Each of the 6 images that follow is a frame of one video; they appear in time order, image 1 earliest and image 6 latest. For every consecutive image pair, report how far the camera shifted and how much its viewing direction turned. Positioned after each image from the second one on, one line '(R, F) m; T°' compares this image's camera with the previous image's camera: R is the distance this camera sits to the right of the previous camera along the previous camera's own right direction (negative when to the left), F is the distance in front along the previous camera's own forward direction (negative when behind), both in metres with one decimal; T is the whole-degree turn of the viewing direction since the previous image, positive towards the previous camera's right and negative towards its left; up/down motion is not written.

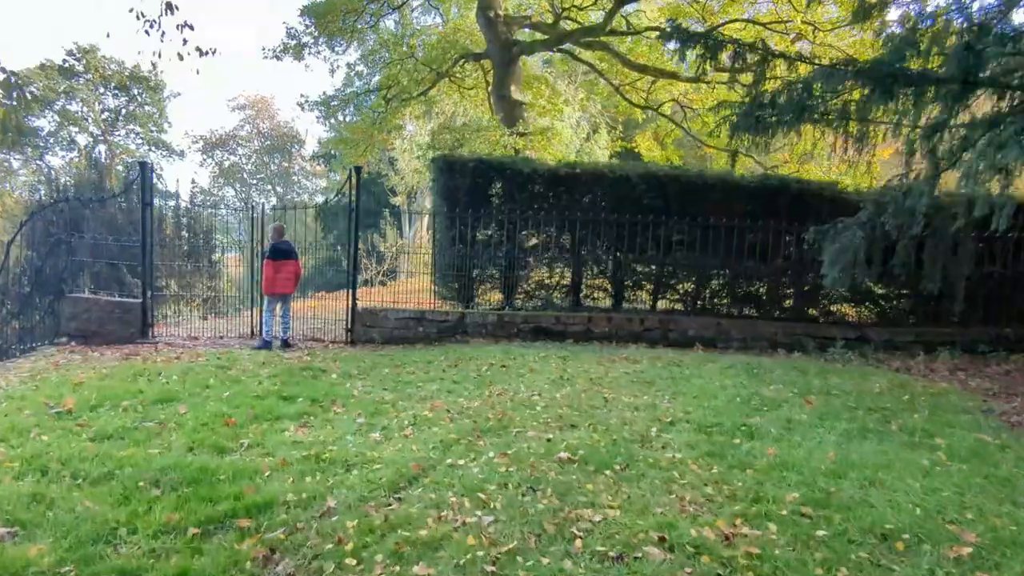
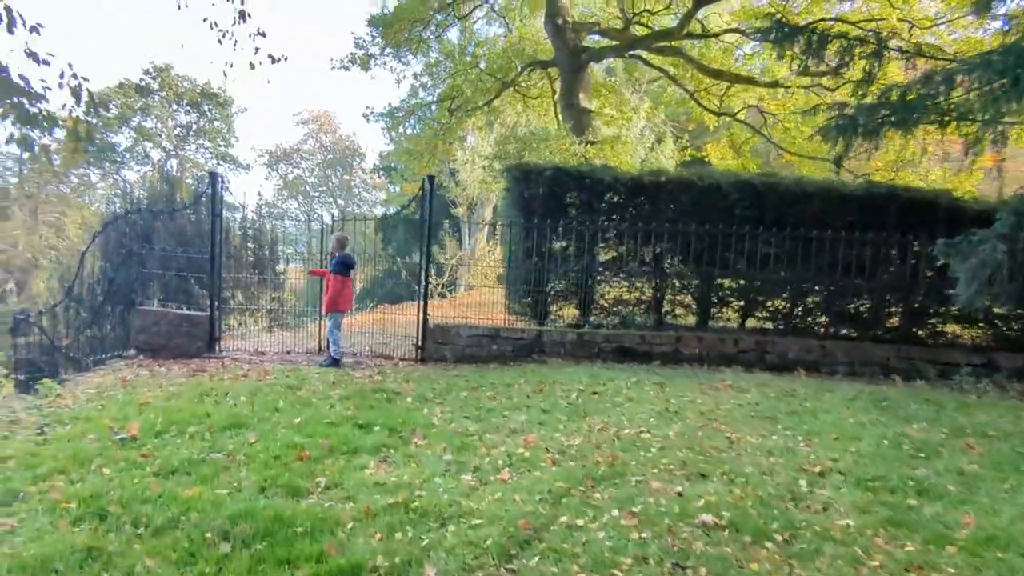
(-0.4, +0.6) m; -5°
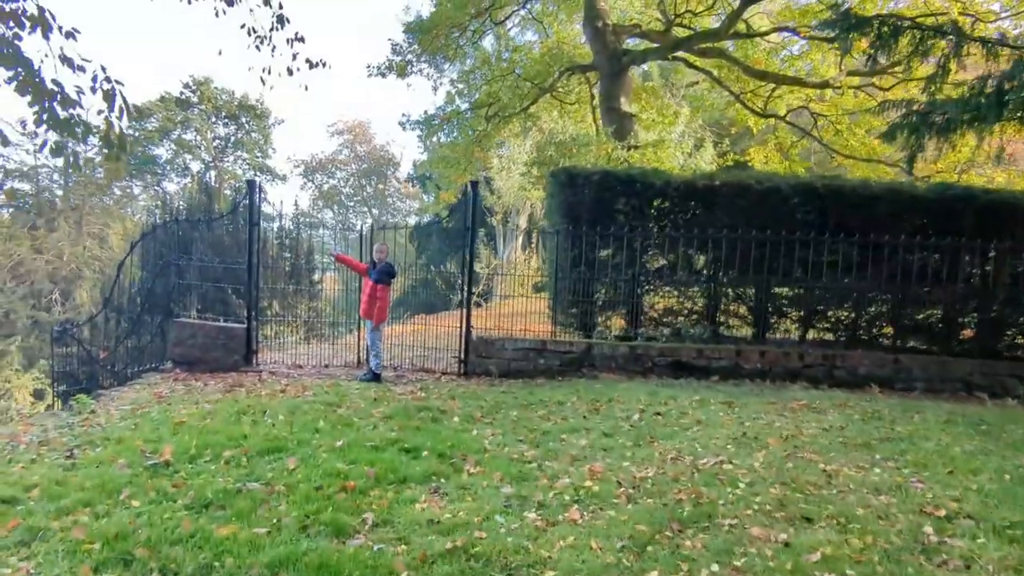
(-0.2, +0.4) m; -3°
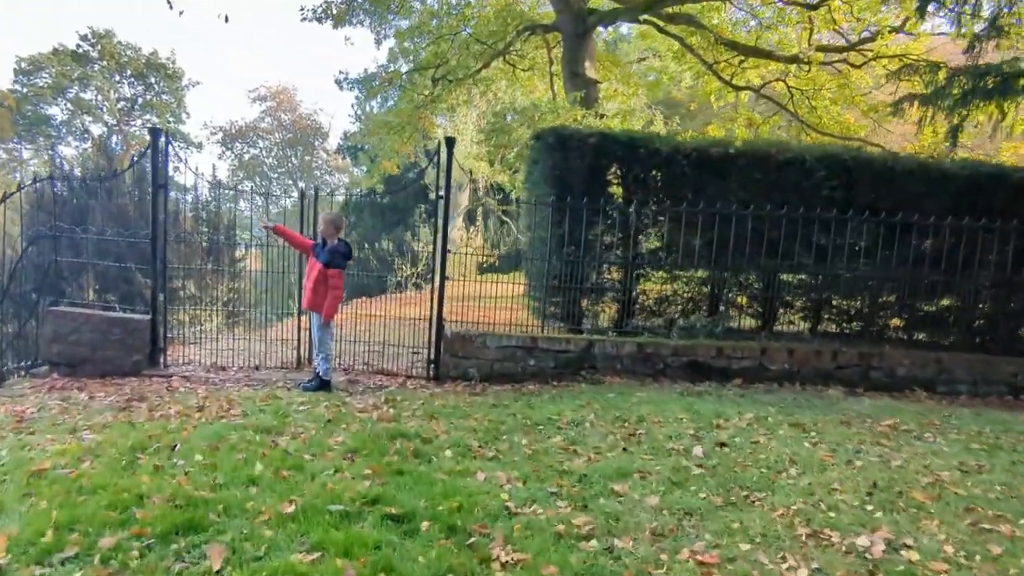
(-0.6, +1.6) m; +6°
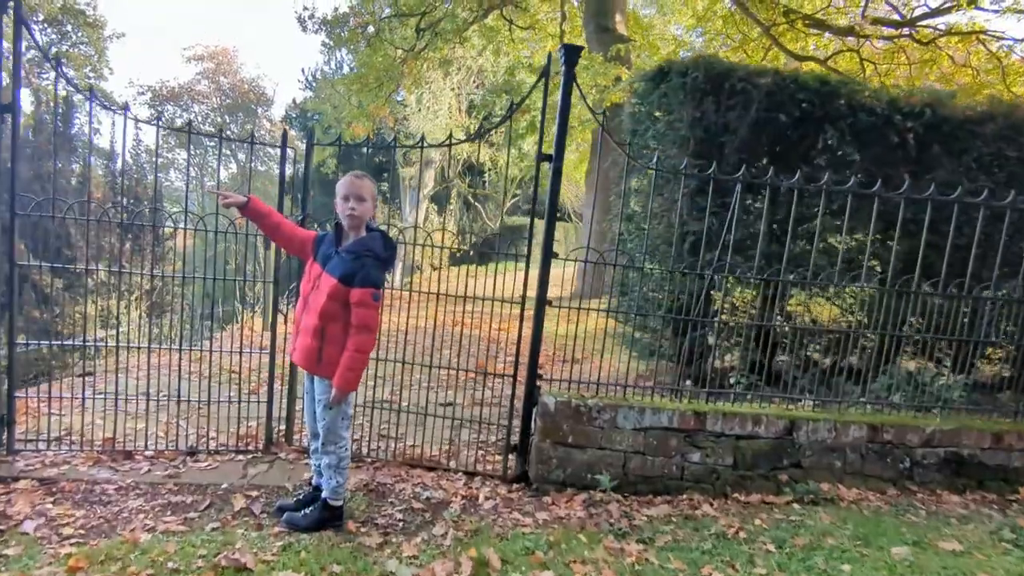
(-1.3, +3.1) m; +5°
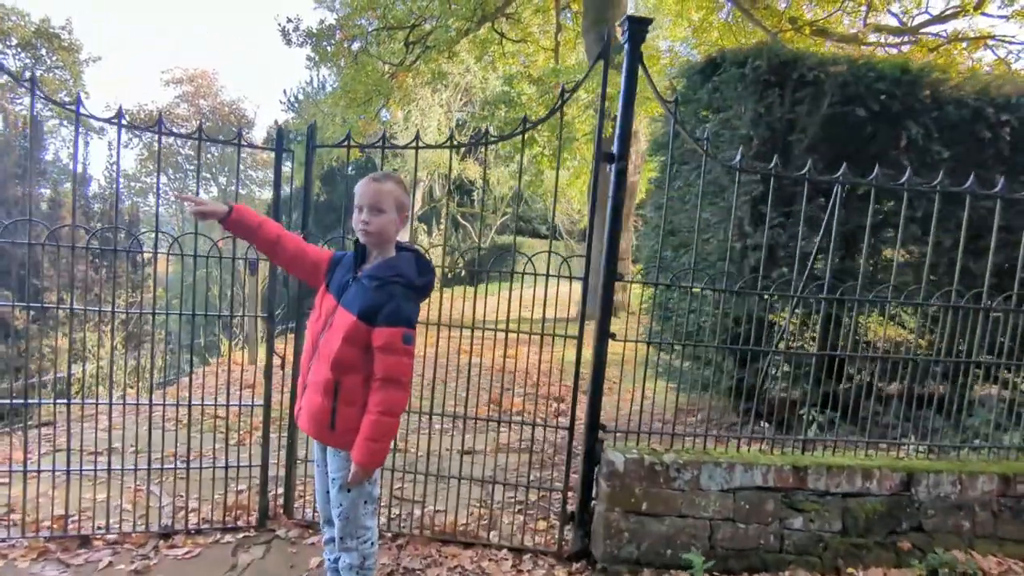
(-0.3, +0.7) m; +1°
